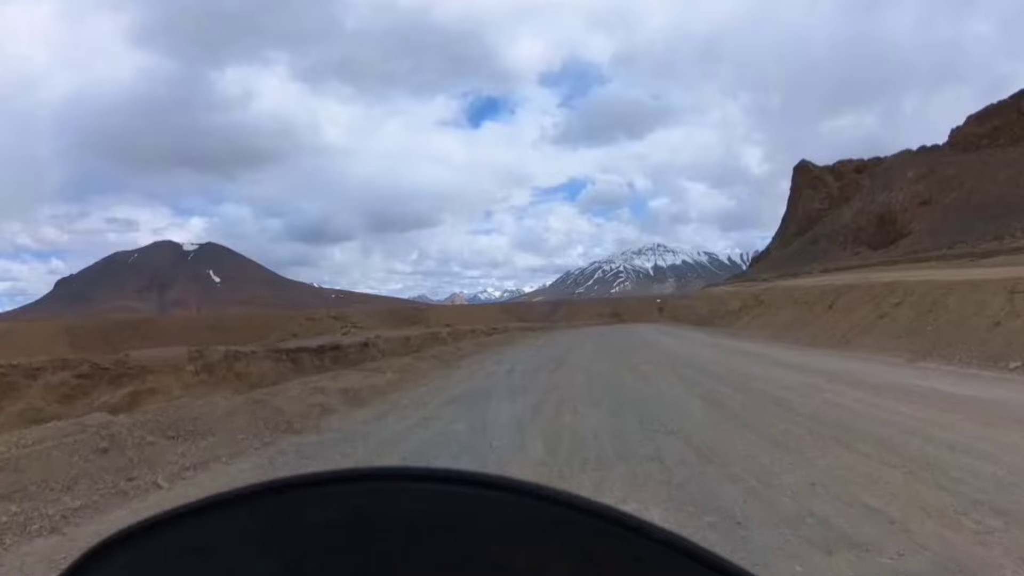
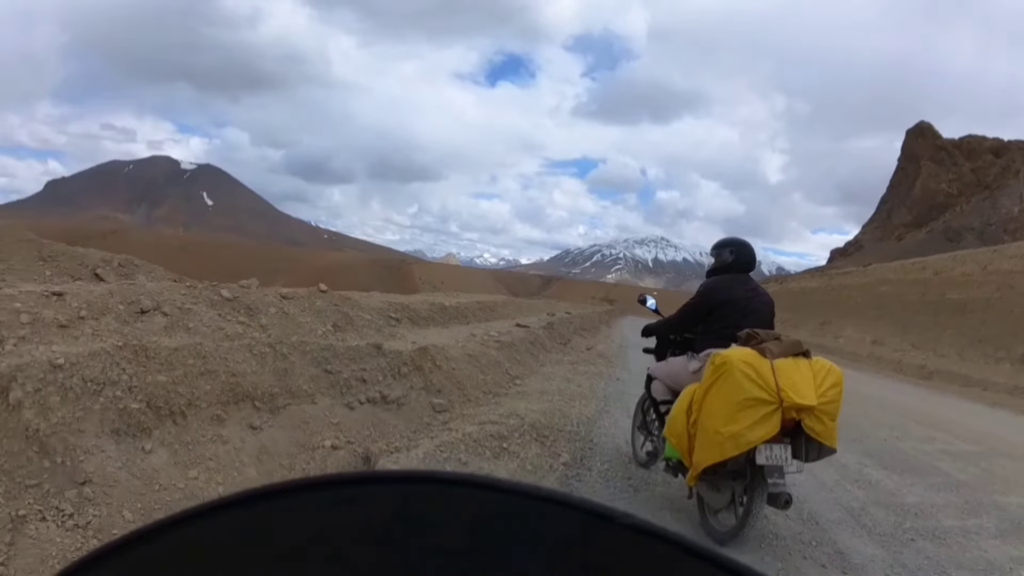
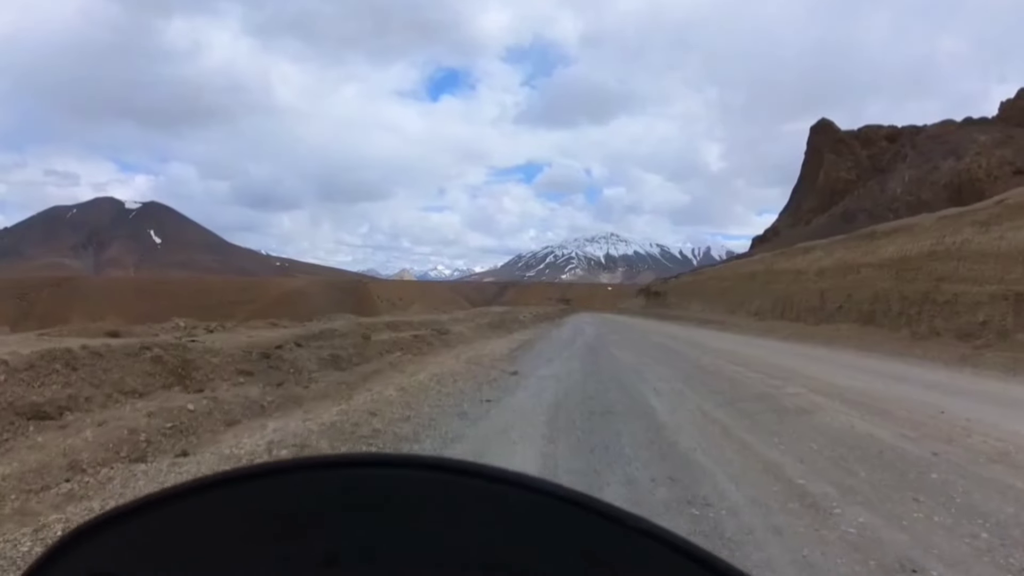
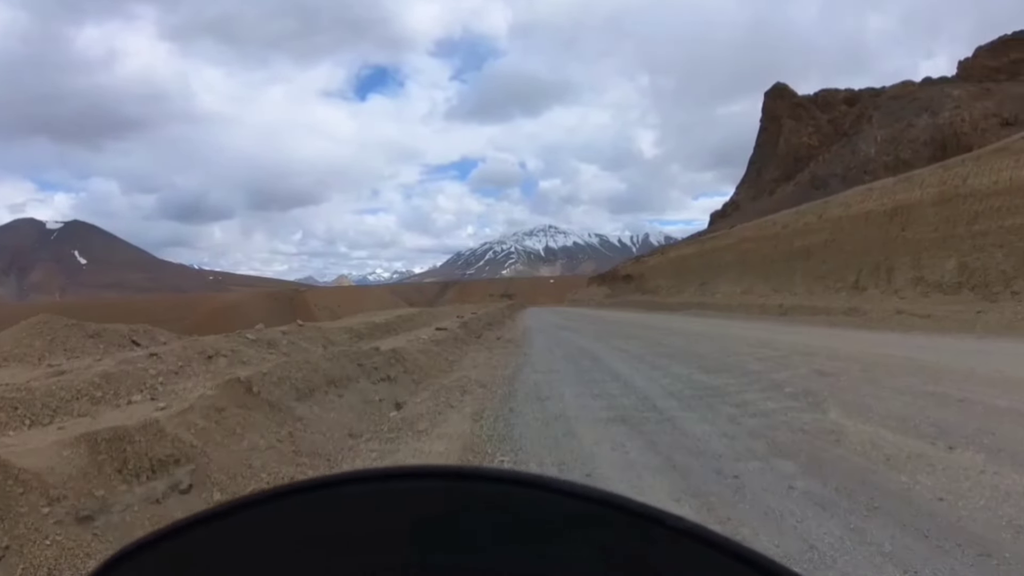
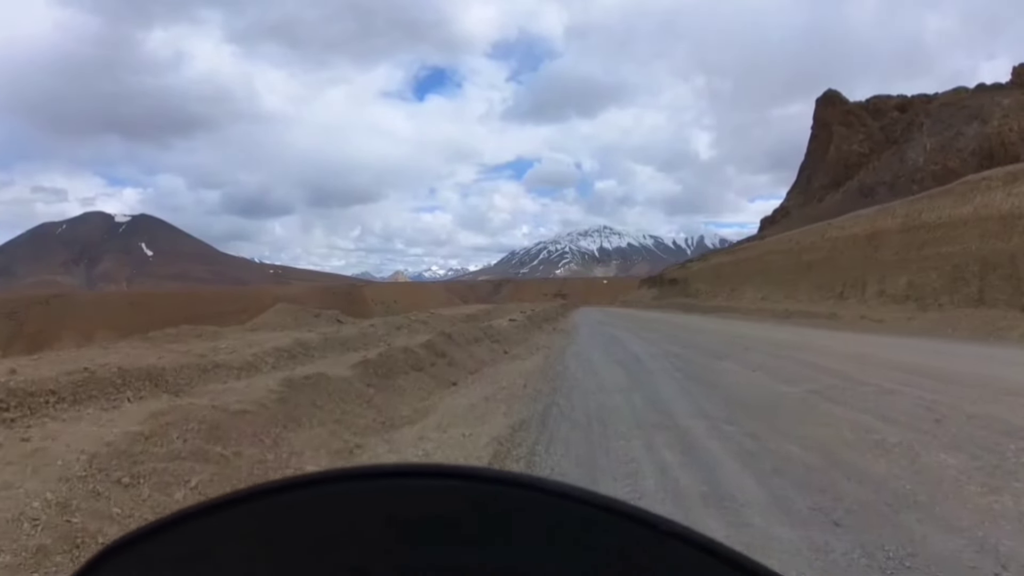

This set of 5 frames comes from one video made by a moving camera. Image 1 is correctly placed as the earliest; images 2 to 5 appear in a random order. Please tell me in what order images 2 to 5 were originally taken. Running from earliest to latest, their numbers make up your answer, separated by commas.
3, 5, 4, 2
